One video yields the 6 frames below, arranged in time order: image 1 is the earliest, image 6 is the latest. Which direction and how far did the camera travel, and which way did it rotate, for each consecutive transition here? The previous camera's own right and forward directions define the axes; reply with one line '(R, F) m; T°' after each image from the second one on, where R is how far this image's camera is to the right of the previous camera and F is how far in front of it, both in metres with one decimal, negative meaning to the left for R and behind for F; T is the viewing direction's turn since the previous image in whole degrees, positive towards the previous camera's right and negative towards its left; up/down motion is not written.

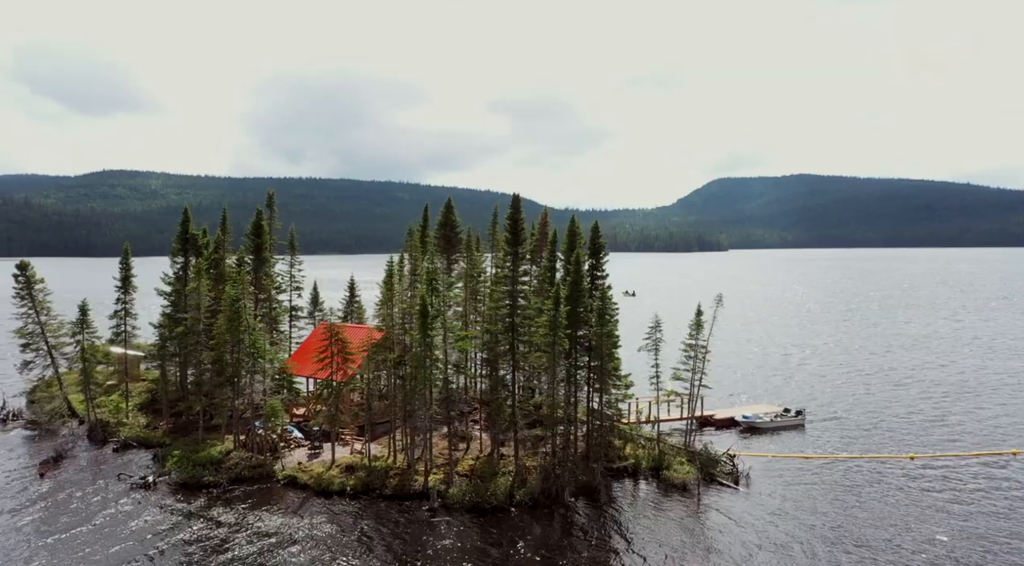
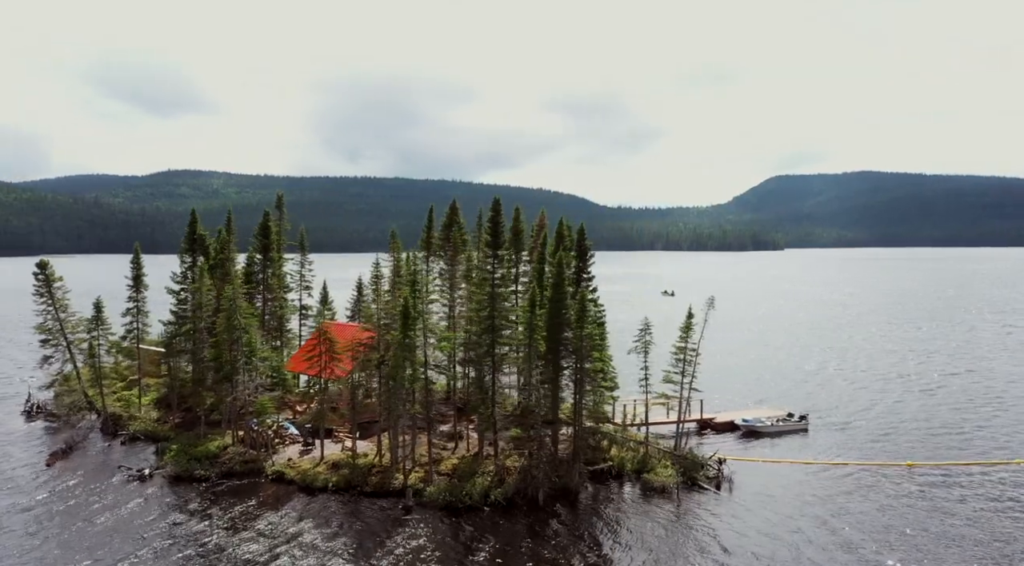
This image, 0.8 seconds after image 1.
(+4.3, -0.2) m; -3°
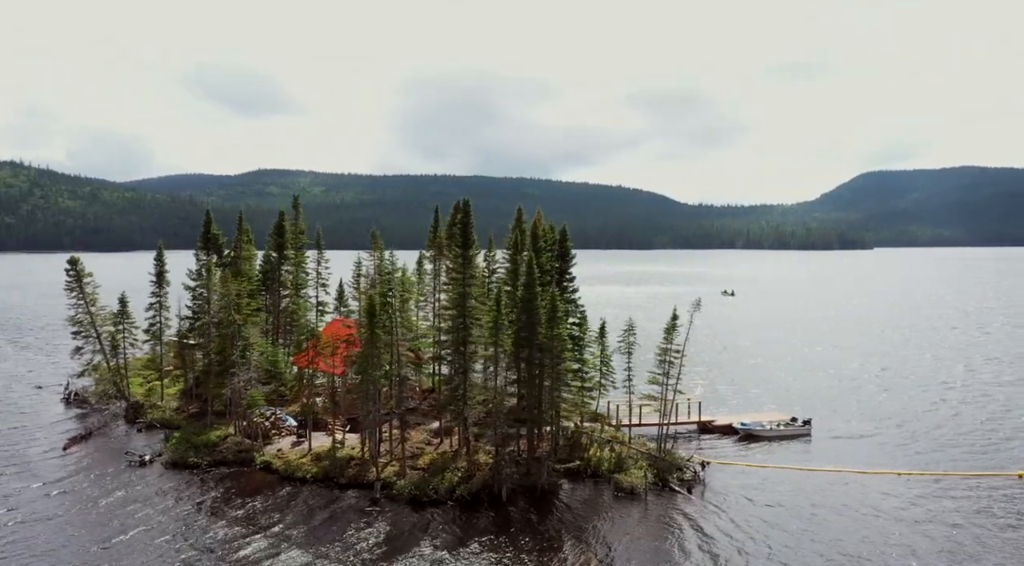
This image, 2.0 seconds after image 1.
(+6.4, -0.4) m; -5°
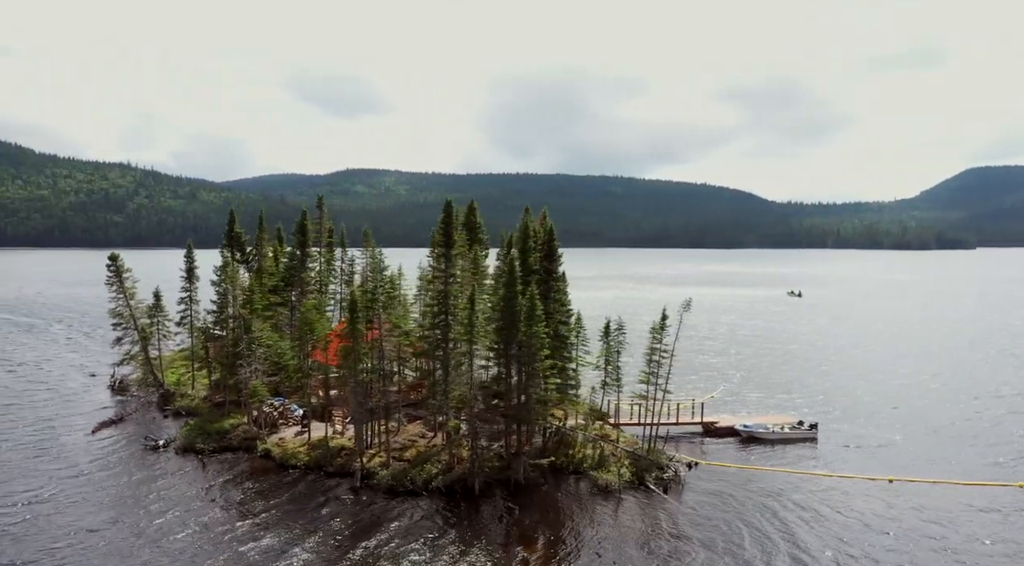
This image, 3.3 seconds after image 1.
(+6.2, -0.8) m; -5°
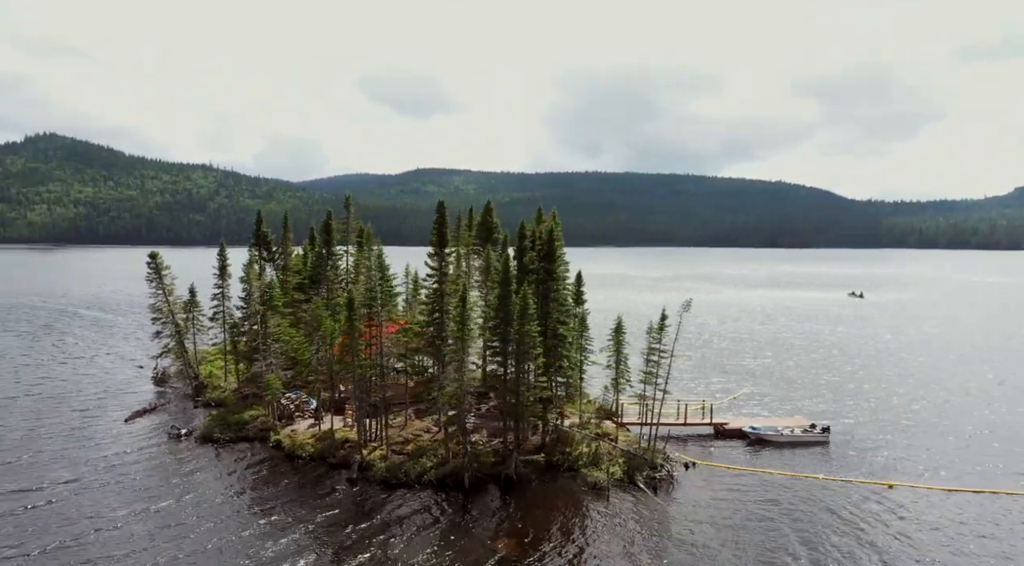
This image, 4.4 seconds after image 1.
(+4.7, -0.8) m; -5°
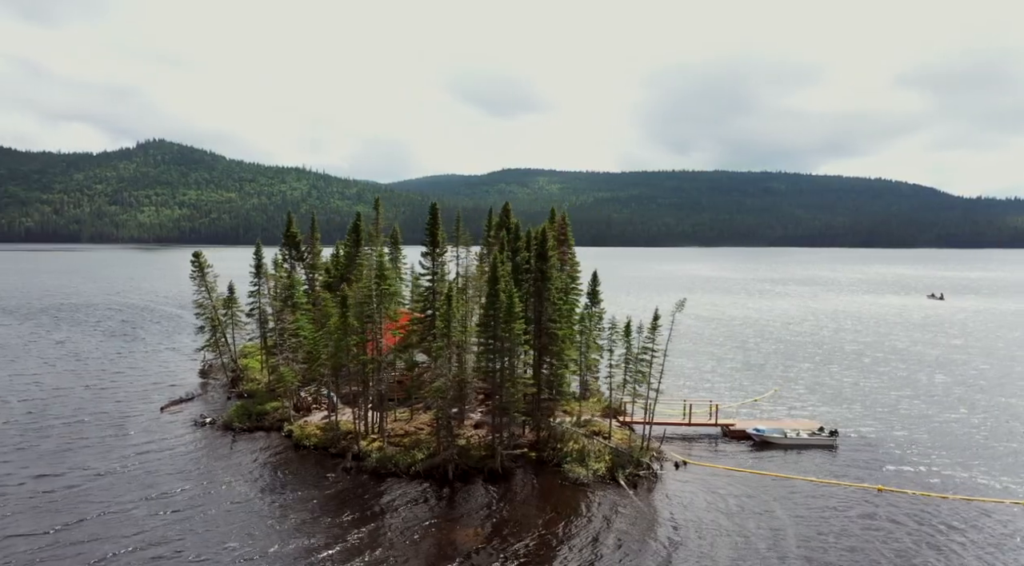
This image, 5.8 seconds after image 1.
(+6.2, -1.2) m; -6°
